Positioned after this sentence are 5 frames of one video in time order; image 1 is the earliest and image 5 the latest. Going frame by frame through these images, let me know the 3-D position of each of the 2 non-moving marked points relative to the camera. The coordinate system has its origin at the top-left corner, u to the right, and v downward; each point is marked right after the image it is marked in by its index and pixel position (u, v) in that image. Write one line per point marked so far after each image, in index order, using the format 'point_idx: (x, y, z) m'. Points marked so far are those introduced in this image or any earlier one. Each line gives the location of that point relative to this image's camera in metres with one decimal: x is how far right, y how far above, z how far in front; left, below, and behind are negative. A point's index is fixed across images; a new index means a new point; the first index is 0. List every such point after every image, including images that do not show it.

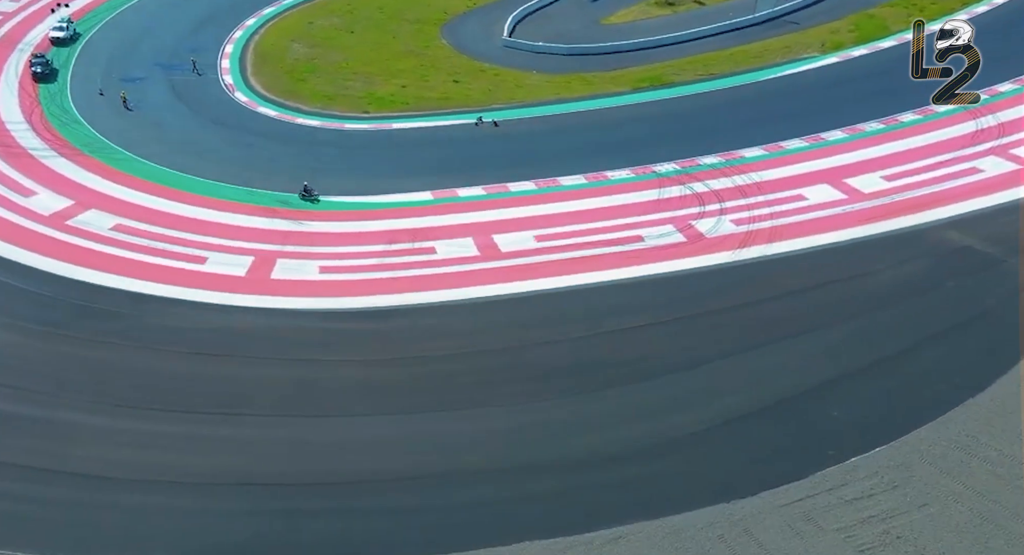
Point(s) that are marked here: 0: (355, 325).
0: (-3.1, -0.9, +19.4) m
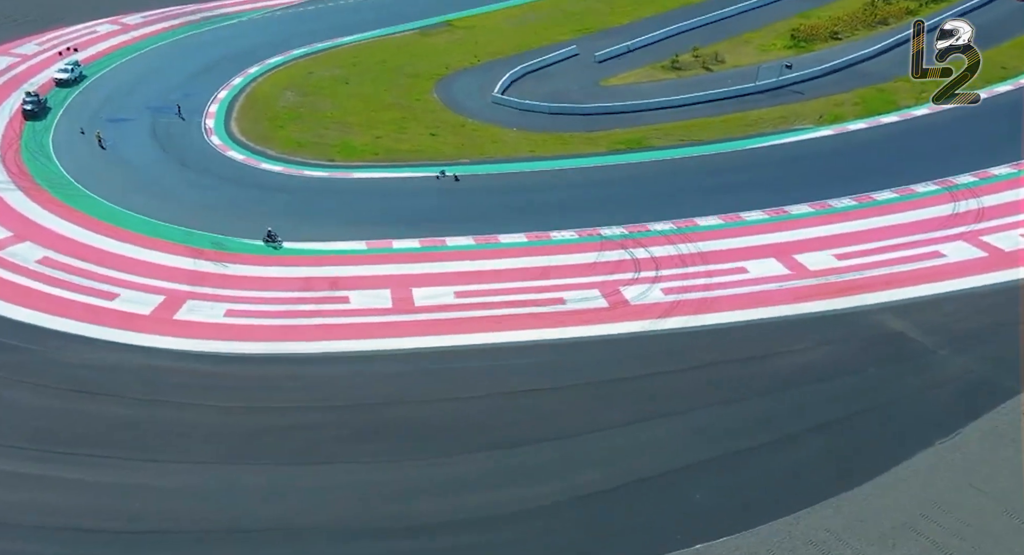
0: (-5.2, -1.8, +19.8) m
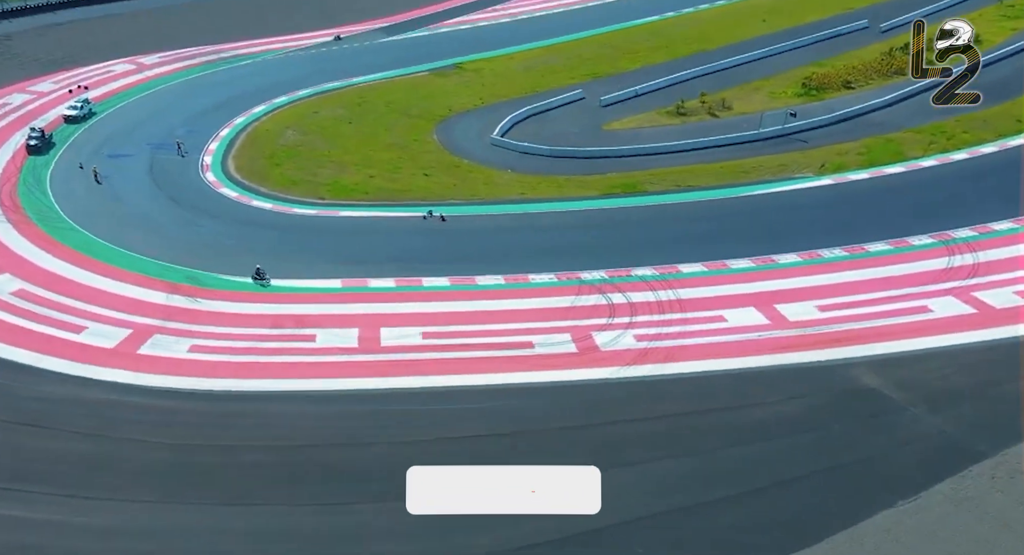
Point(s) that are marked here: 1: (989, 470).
0: (-6.0, -2.5, +19.9) m
1: (+9.2, -3.7, +19.5) m
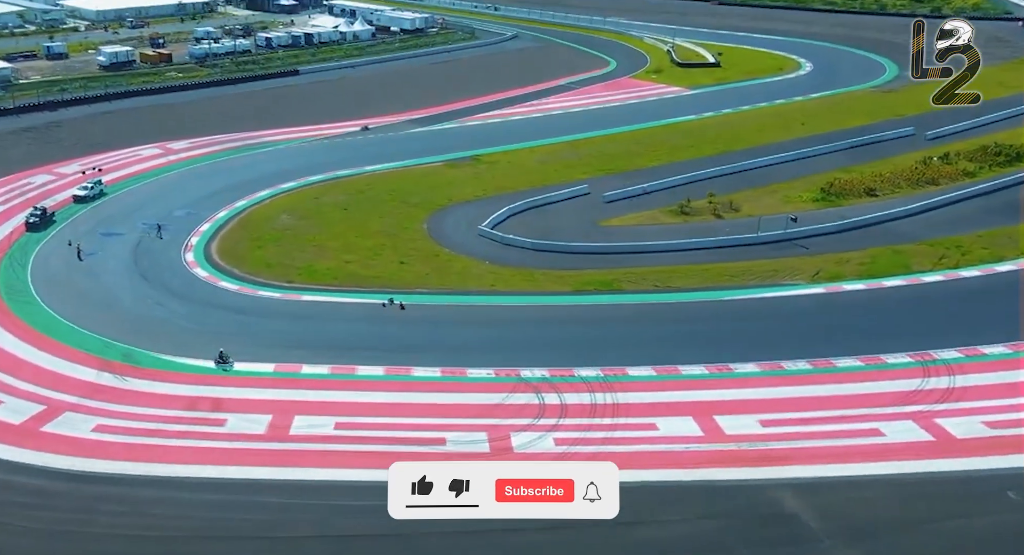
0: (-8.1, -4.0, +20.0) m
1: (+6.8, -6.0, +17.9) m
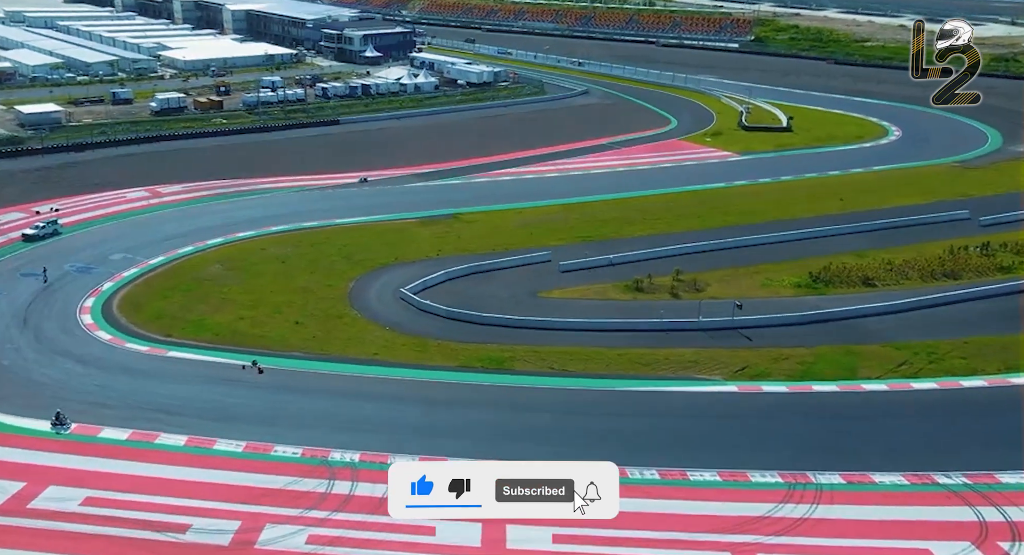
0: (-13.4, -5.0, +19.8) m
1: (+0.8, -7.7, +15.0) m
